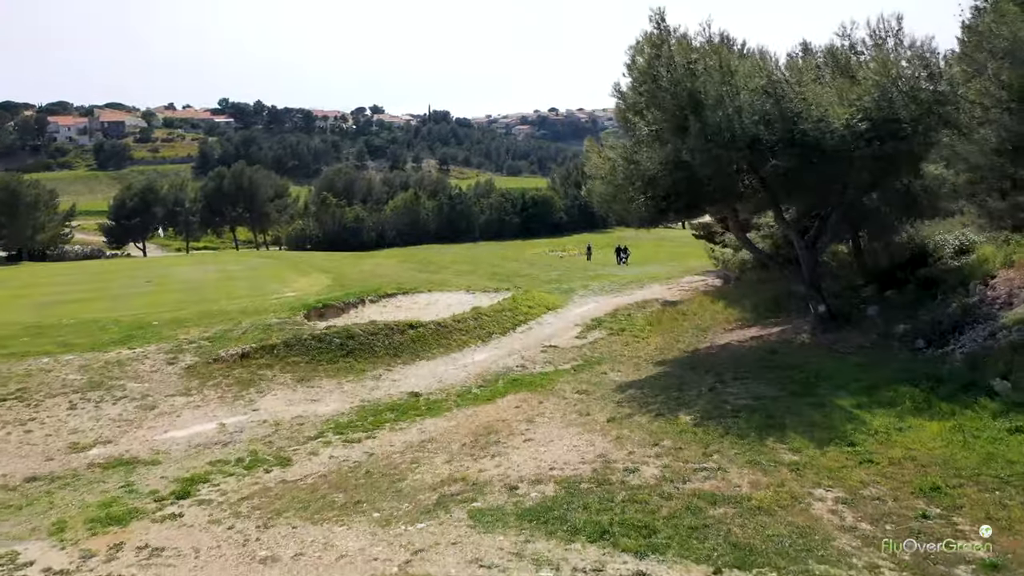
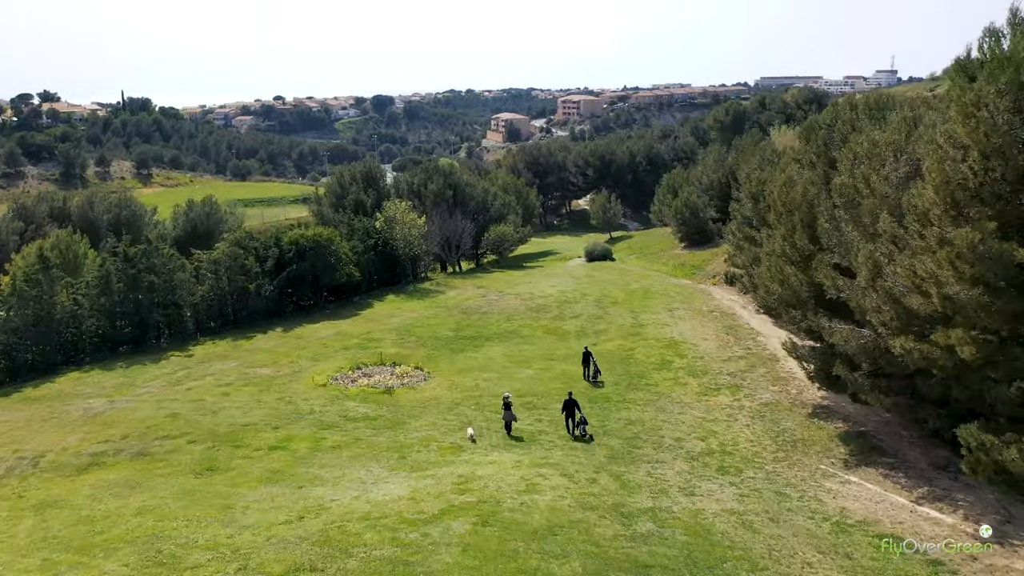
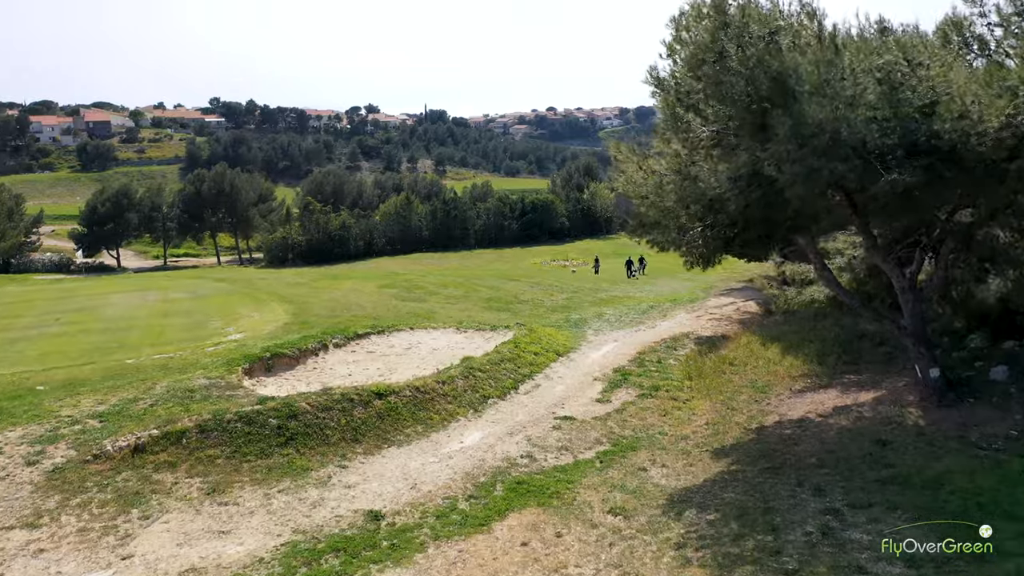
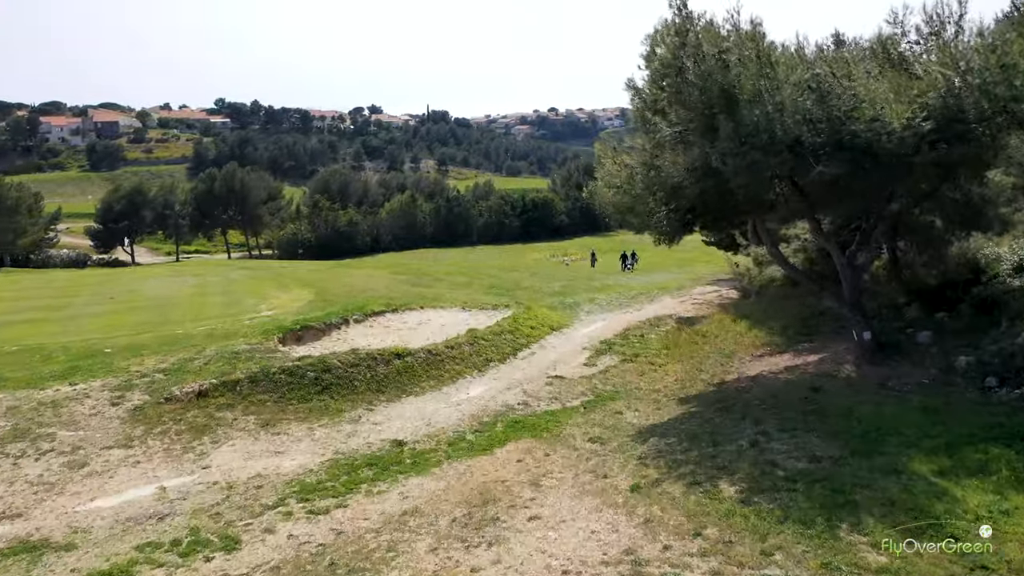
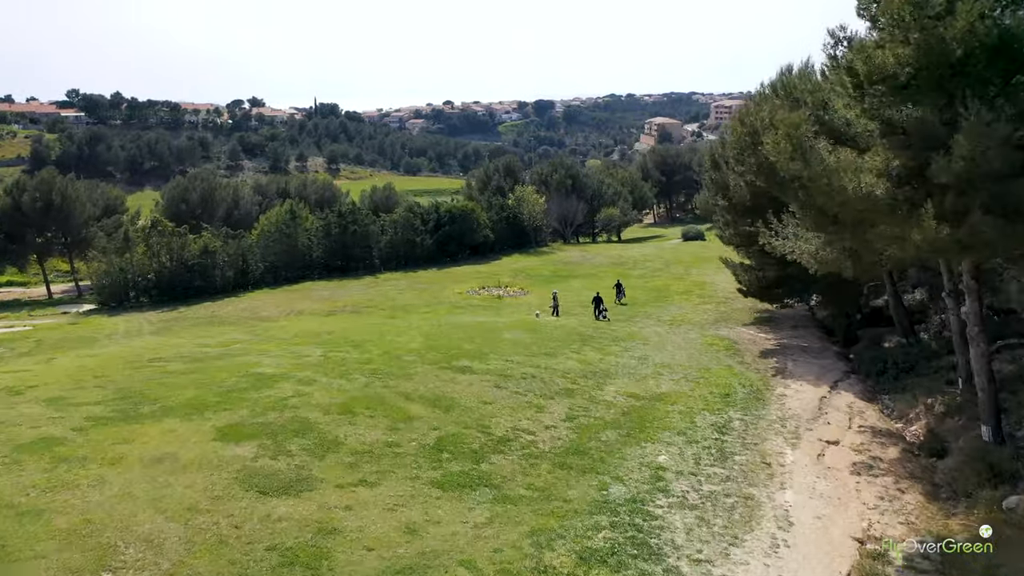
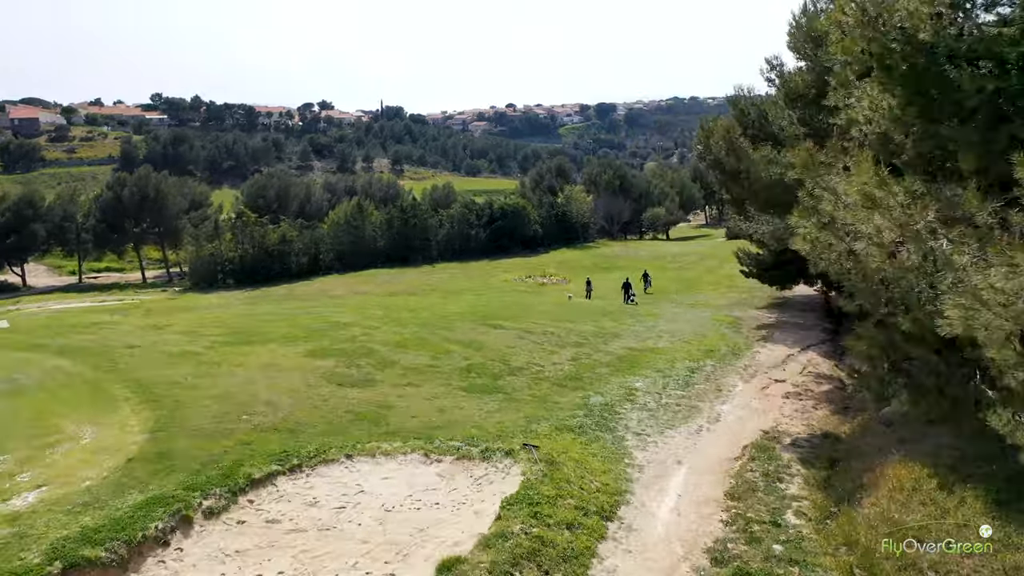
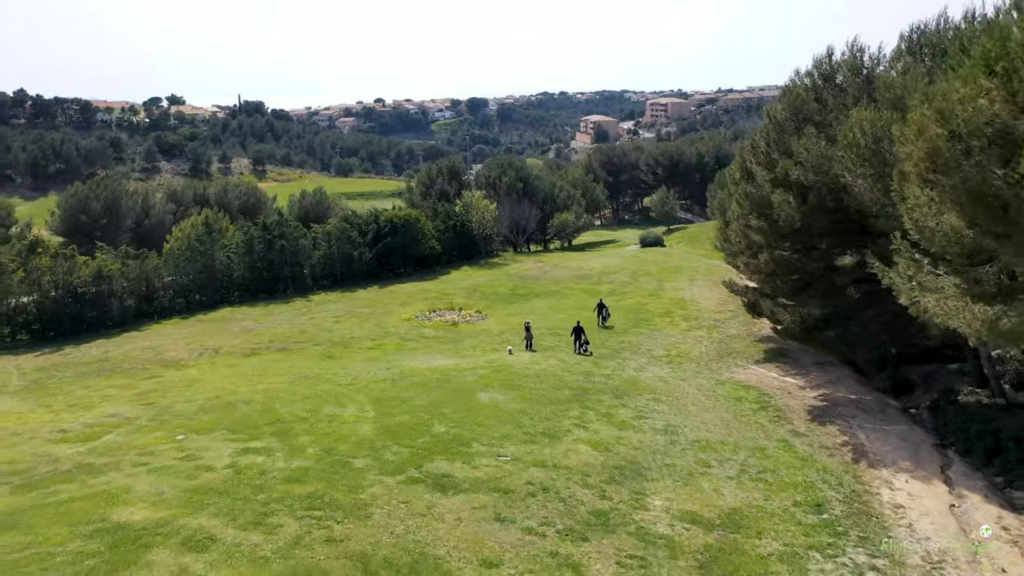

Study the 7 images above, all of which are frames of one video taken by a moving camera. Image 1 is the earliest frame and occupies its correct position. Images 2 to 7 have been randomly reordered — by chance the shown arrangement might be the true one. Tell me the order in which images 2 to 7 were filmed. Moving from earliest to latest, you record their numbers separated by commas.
4, 3, 6, 5, 7, 2
